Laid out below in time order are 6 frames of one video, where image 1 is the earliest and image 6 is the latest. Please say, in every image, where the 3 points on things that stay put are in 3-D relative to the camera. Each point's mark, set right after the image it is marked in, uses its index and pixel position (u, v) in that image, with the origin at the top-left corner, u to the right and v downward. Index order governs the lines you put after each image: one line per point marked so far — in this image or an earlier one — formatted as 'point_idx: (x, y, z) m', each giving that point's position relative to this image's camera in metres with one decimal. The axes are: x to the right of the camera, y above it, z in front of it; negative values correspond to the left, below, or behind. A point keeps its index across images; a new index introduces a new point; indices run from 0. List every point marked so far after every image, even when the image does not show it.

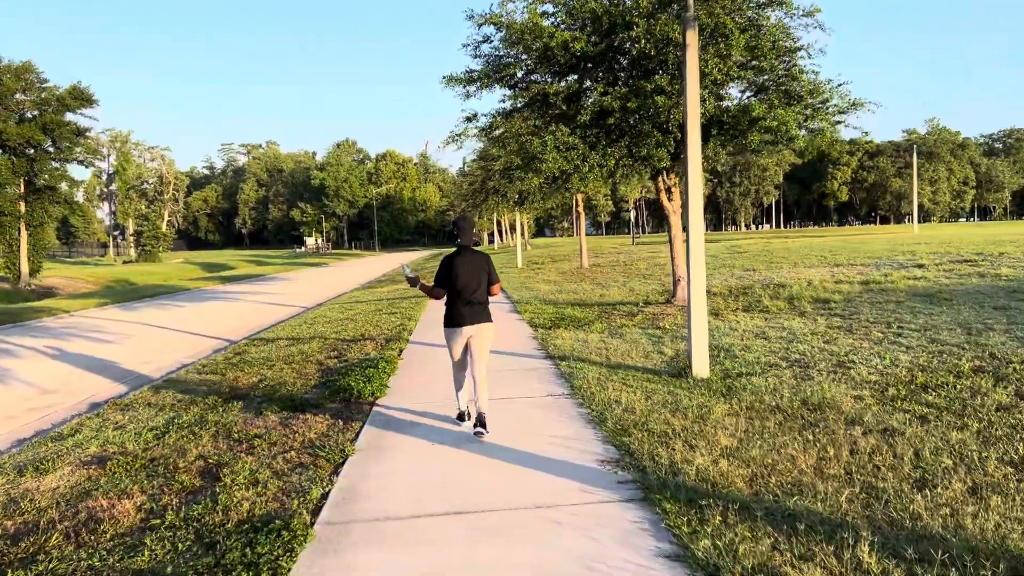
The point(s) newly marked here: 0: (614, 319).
0: (+1.3, -0.4, +10.5) m
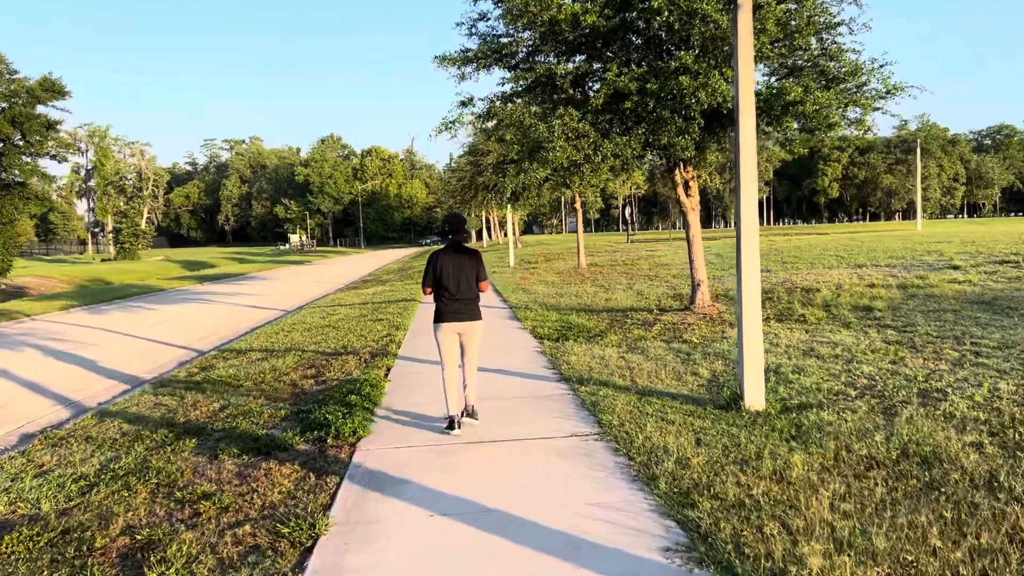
0: (+1.3, -0.5, +9.3) m
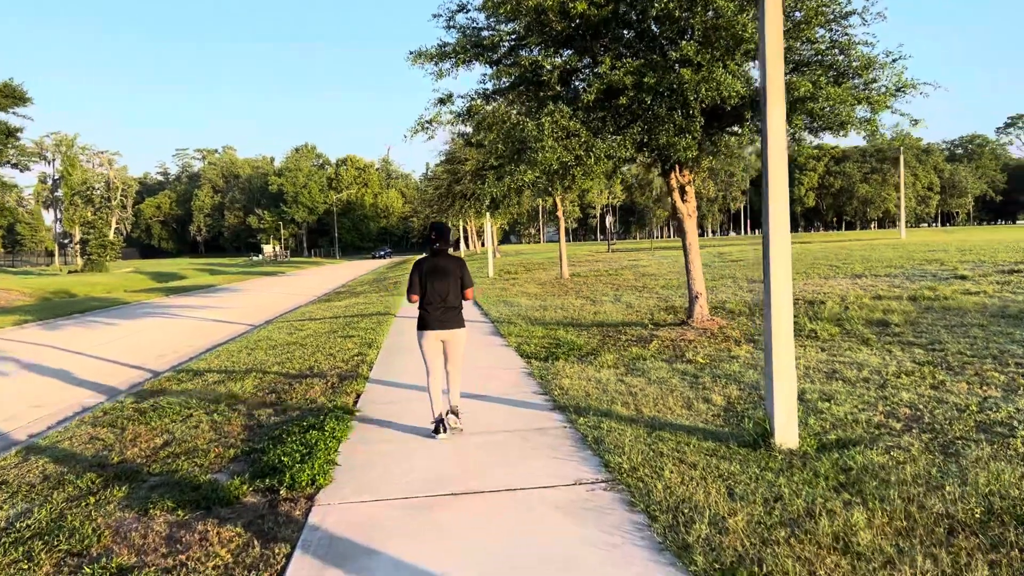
0: (+1.1, -0.6, +8.5) m
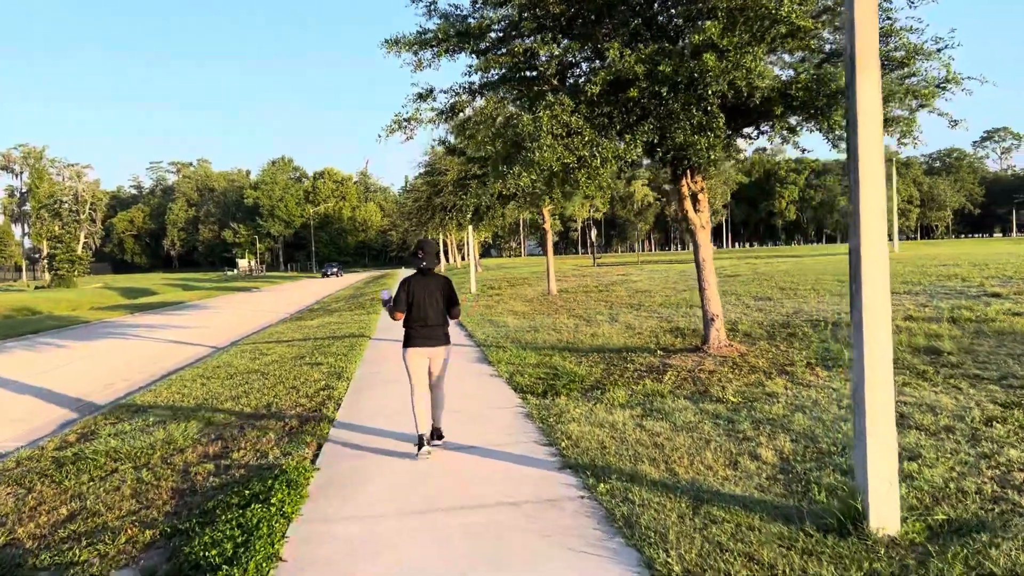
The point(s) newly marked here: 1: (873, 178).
0: (+1.1, -0.8, +7.3) m
1: (+1.5, +0.4, +3.4) m
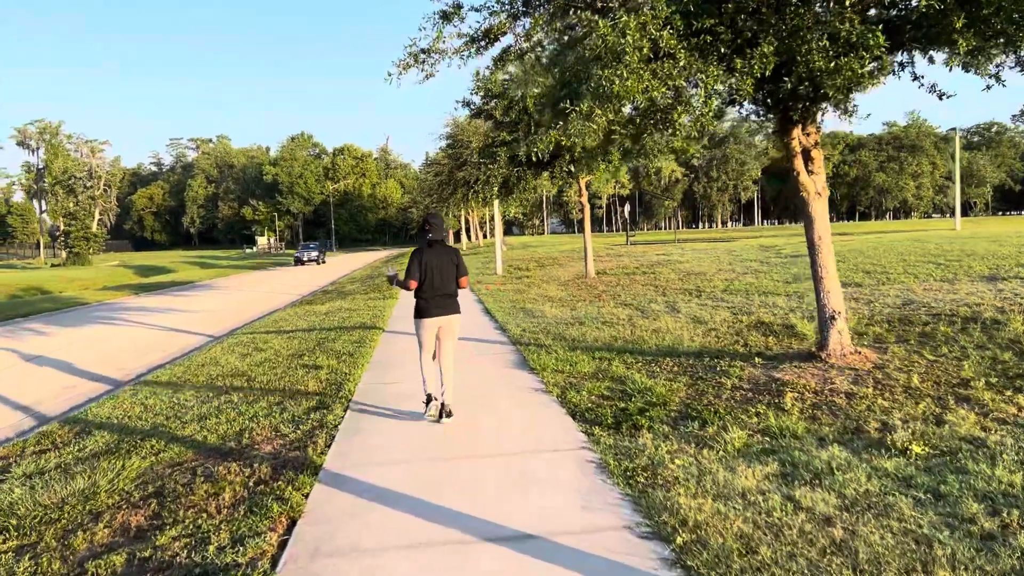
0: (+1.4, -0.7, +5.3) m
1: (+1.8, +0.4, +1.3) m
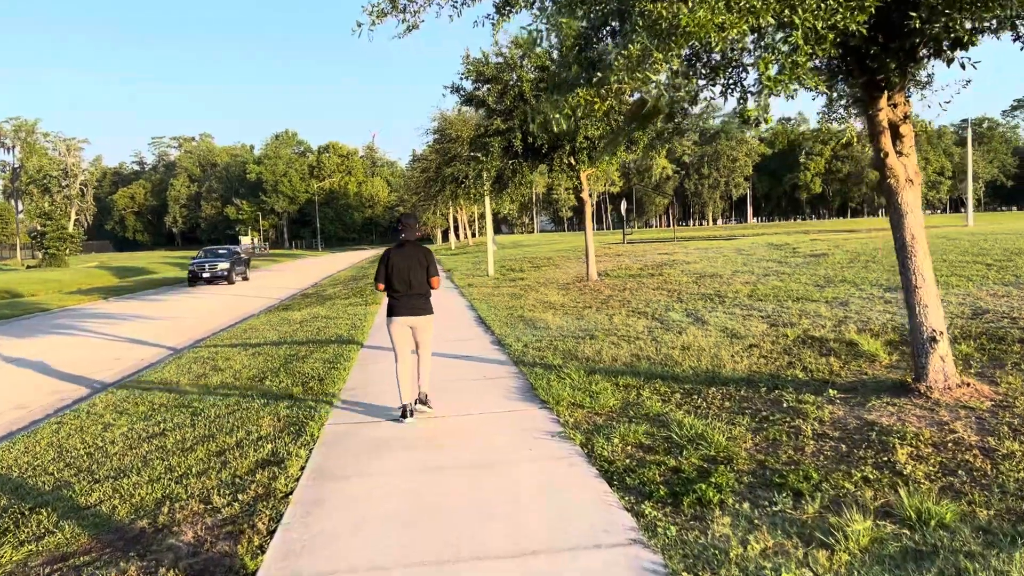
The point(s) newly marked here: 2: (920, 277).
0: (+1.5, -0.8, +3.9) m
1: (+1.9, +0.3, -0.1) m
2: (+2.4, 0.0, +4.9) m
